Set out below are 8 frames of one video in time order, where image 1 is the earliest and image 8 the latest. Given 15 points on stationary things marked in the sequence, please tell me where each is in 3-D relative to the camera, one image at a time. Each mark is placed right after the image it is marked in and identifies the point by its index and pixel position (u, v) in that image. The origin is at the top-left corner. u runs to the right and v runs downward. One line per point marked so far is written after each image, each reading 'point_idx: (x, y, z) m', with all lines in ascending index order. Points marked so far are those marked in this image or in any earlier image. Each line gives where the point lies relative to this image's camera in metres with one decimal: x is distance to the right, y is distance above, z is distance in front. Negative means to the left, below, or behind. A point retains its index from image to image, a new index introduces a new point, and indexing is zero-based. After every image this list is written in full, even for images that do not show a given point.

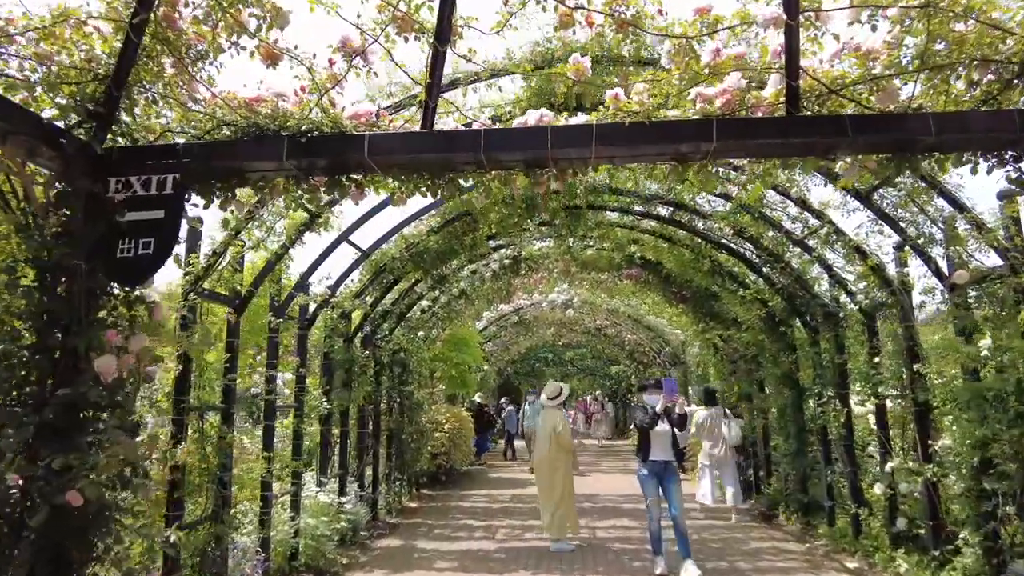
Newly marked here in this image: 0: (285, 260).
0: (-1.9, +0.3, +5.6) m
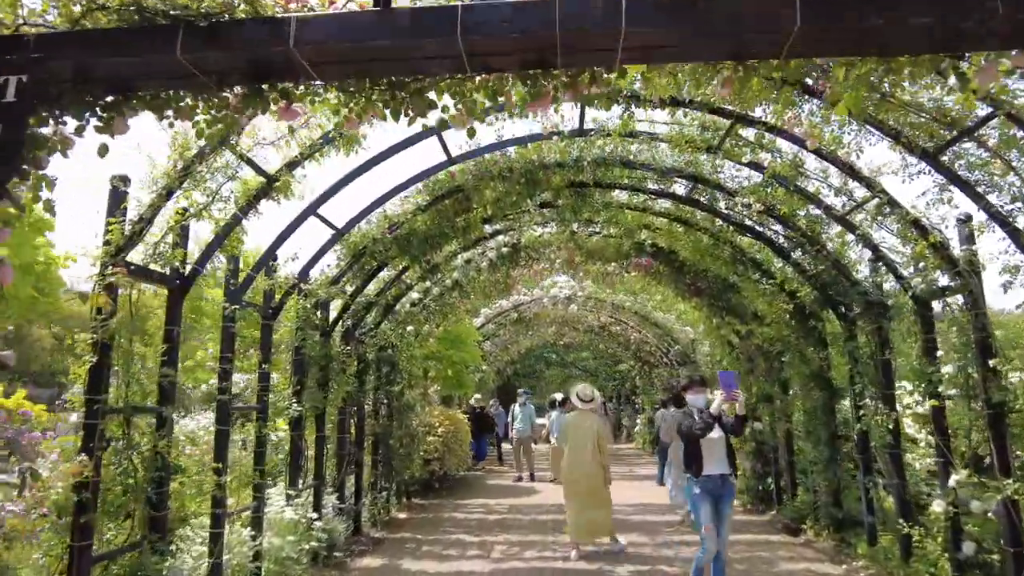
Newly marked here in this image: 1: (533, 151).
0: (-2.0, +0.4, +4.7) m
1: (+0.2, +1.4, +6.4) m
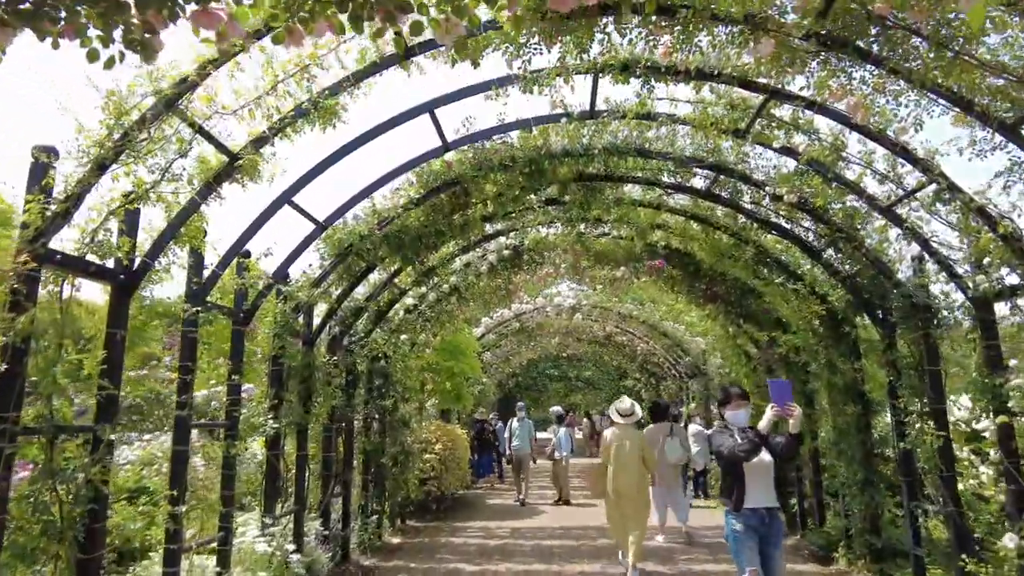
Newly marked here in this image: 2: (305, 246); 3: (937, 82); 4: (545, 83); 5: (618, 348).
0: (-1.9, +0.4, +4.0) m
1: (+0.2, +1.3, +5.8) m
2: (-1.7, +0.3, +5.3) m
3: (+2.4, +1.2, +3.6) m
4: (+0.2, +1.4, +4.5) m
5: (+2.8, -1.6, +17.1) m
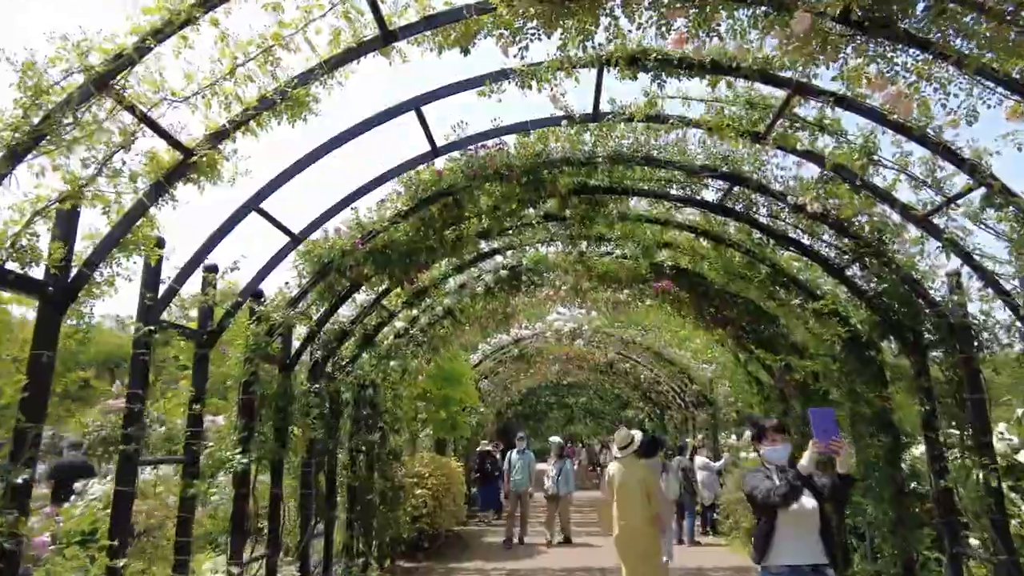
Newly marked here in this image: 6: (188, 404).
0: (-2.0, +0.3, +3.5) m
1: (+0.2, +1.2, +5.3) m
2: (-1.7, +0.2, +4.8) m
3: (+2.4, +1.1, +3.2) m
4: (+0.2, +1.3, +4.0) m
5: (+2.7, -2.2, +16.5) m
6: (-2.2, -0.8, +4.4) m
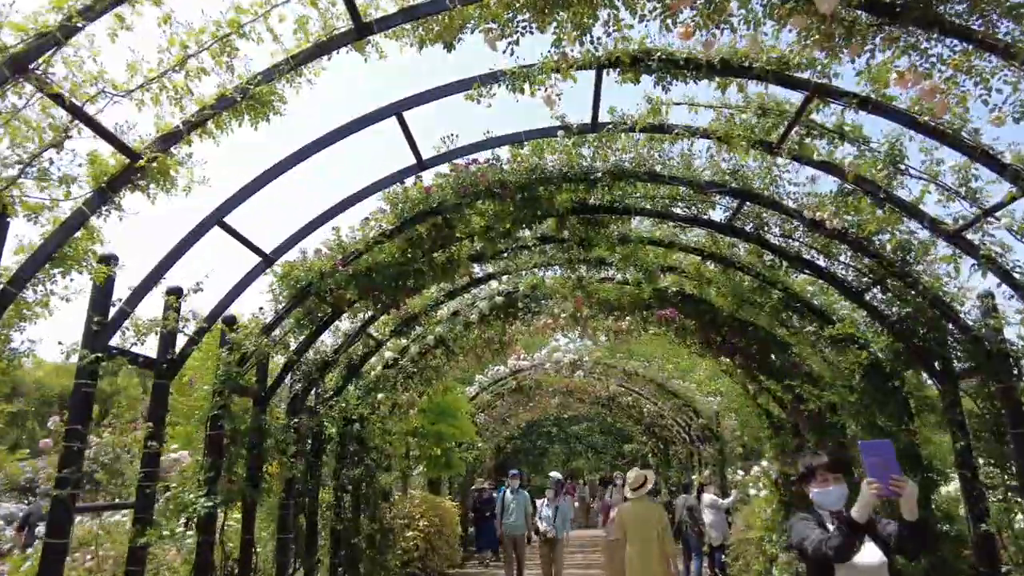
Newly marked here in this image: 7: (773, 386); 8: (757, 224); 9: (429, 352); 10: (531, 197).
0: (-2.0, +0.2, +3.1) m
1: (+0.2, +1.0, +5.0) m
2: (-1.8, 0.0, +4.3) m
3: (+2.3, +1.0, +2.8) m
4: (+0.1, +1.2, +3.7) m
5: (+2.7, -3.0, +16.0) m
6: (-2.3, -0.9, +4.0) m
7: (+3.4, -1.3, +8.5) m
8: (+2.1, +0.5, +5.4) m
9: (-1.0, -0.8, +7.9) m
10: (+0.1, +0.7, +5.0) m
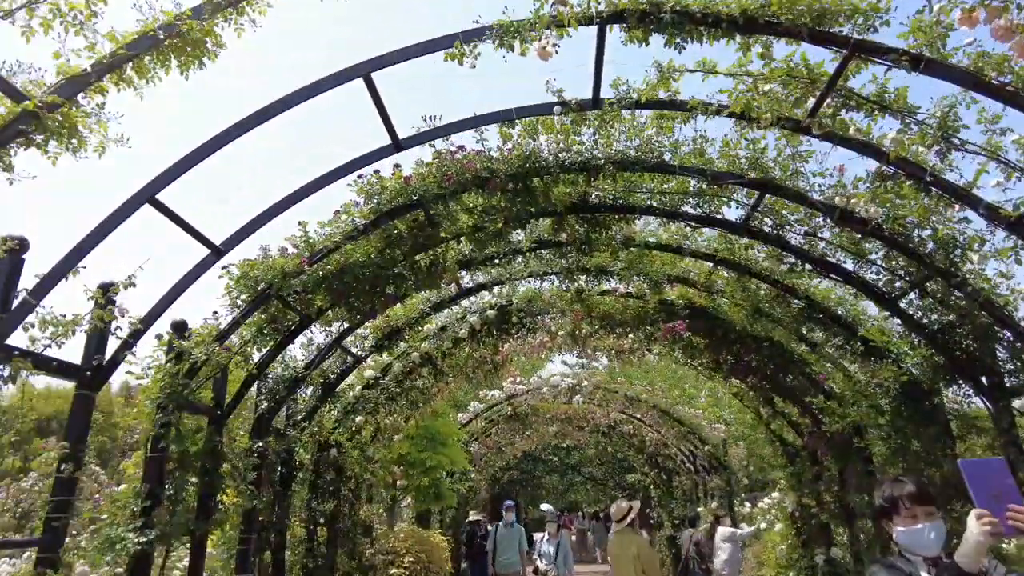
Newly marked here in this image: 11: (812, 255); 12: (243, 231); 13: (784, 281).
0: (-2.1, +0.3, +2.5) m
1: (+0.1, +1.0, +4.4) m
2: (-1.8, +0.1, +3.7) m
3: (+2.2, +1.1, +2.3) m
4: (+0.1, +1.2, +3.1) m
5: (+2.6, -3.5, +15.2) m
6: (-2.3, -0.9, +3.3) m
7: (+3.3, -1.5, +7.8) m
8: (+2.0, +0.5, +4.9) m
9: (-1.1, -0.9, +7.2) m
10: (+0.1, +0.7, +4.4) m
11: (+2.3, +0.3, +4.9) m
12: (-1.6, +0.3, +3.8) m
13: (+2.3, +0.1, +5.6) m
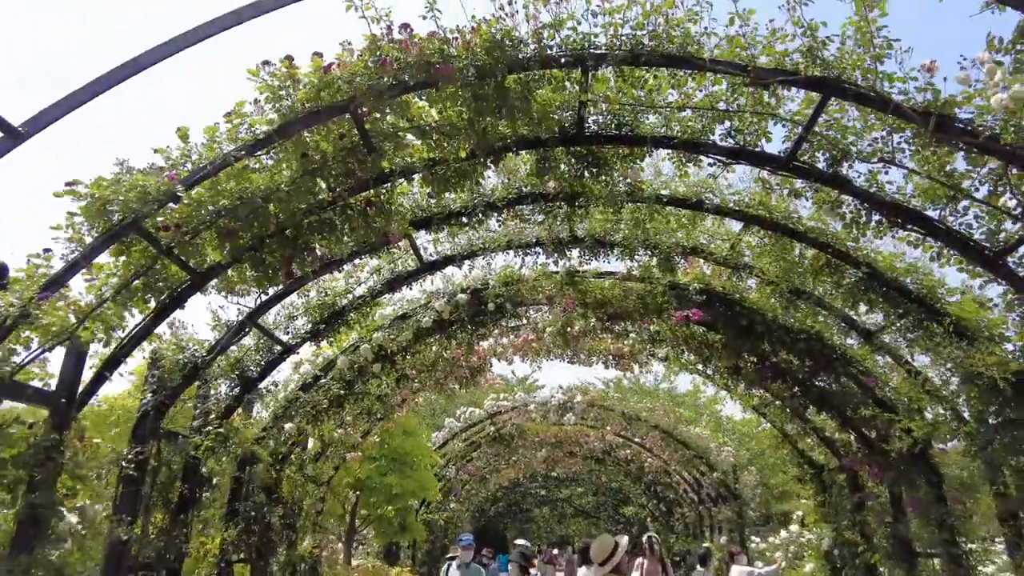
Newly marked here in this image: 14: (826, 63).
0: (-2.2, +0.7, +1.2) m
1: (-0.1, +1.3, +3.2) m
2: (-2.0, +0.4, +2.4) m
3: (+2.1, +1.5, +1.0) m
4: (-0.1, +1.6, +1.9) m
5: (+2.3, -3.7, +13.8) m
6: (-2.5, -0.5, +2.0) m
7: (+3.1, -1.4, +6.5) m
8: (+1.8, +0.8, +3.6) m
9: (-1.3, -0.7, +5.9) m
10: (-0.1, +1.0, +3.2) m
11: (+2.1, +0.5, +3.7) m
12: (-1.8, +0.7, +2.5) m
13: (+2.1, +0.3, +4.3) m
14: (+1.5, +1.1, +3.1) m
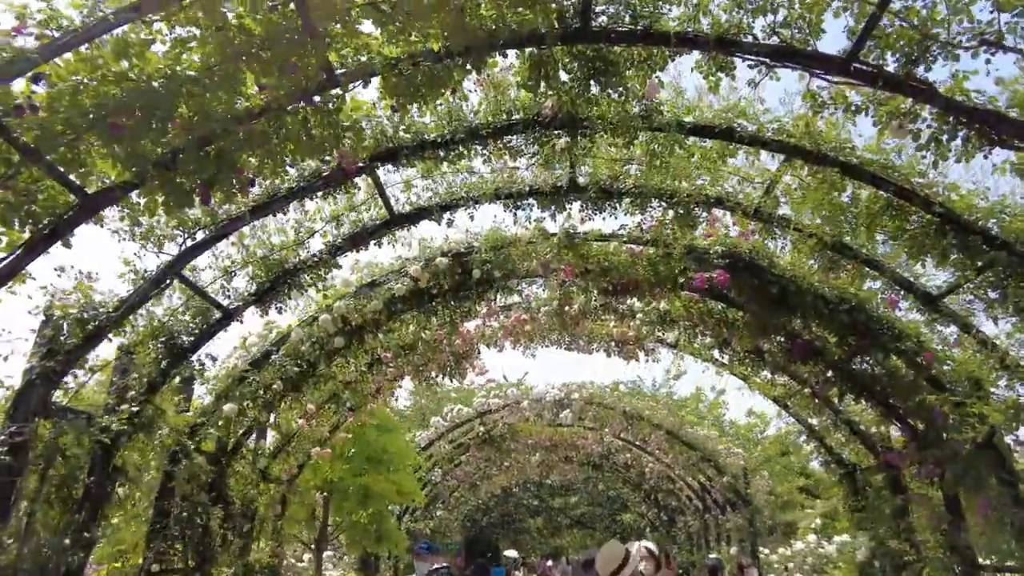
0: (-2.3, +1.1, +0.4) m
1: (-0.1, +1.6, +2.3) m
2: (-2.1, +0.8, +1.6) m
3: (+2.1, +1.8, +0.2) m
4: (-0.1, +1.9, +1.1) m
5: (+2.1, -3.6, +12.9) m
6: (-2.6, -0.2, +1.1) m
7: (+3.0, -1.1, +5.6) m
8: (+1.8, +1.0, +2.8) m
9: (-1.4, -0.5, +5.0) m
10: (-0.2, +1.3, +2.4) m
11: (+2.0, +0.8, +2.9) m
12: (-1.8, +1.0, +1.7) m
13: (+2.1, +0.6, +3.5) m
14: (+1.4, +1.4, +2.3) m
